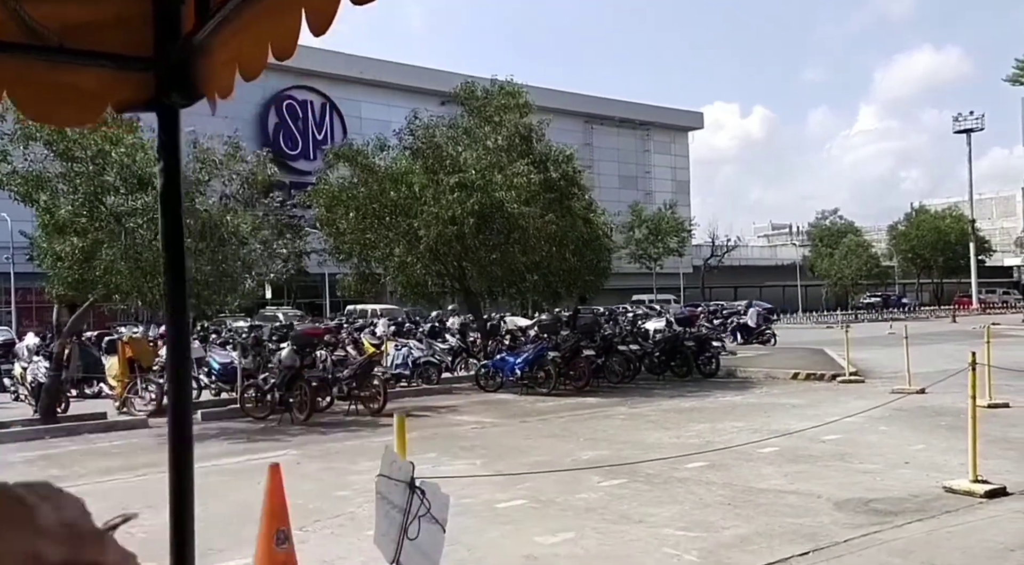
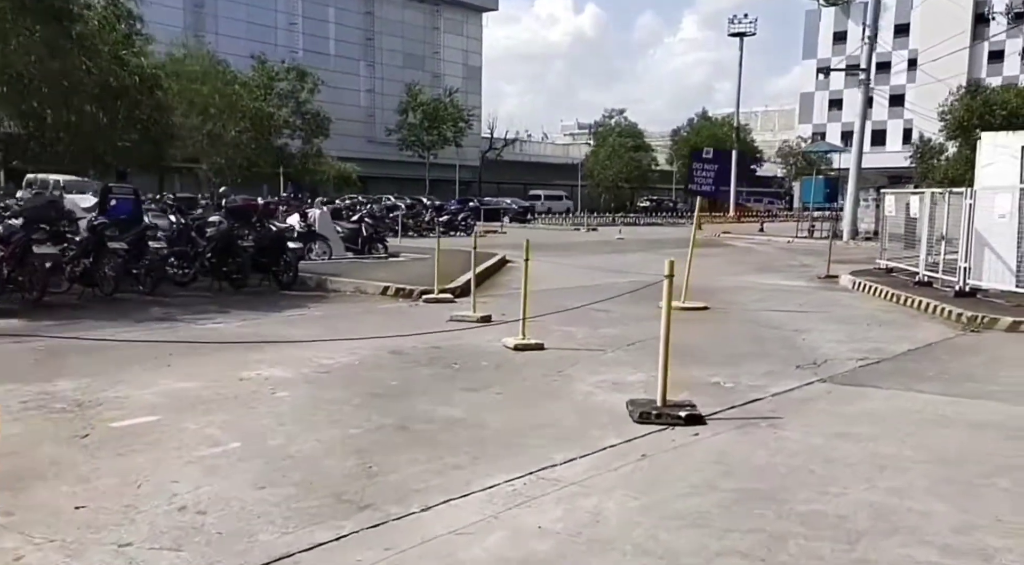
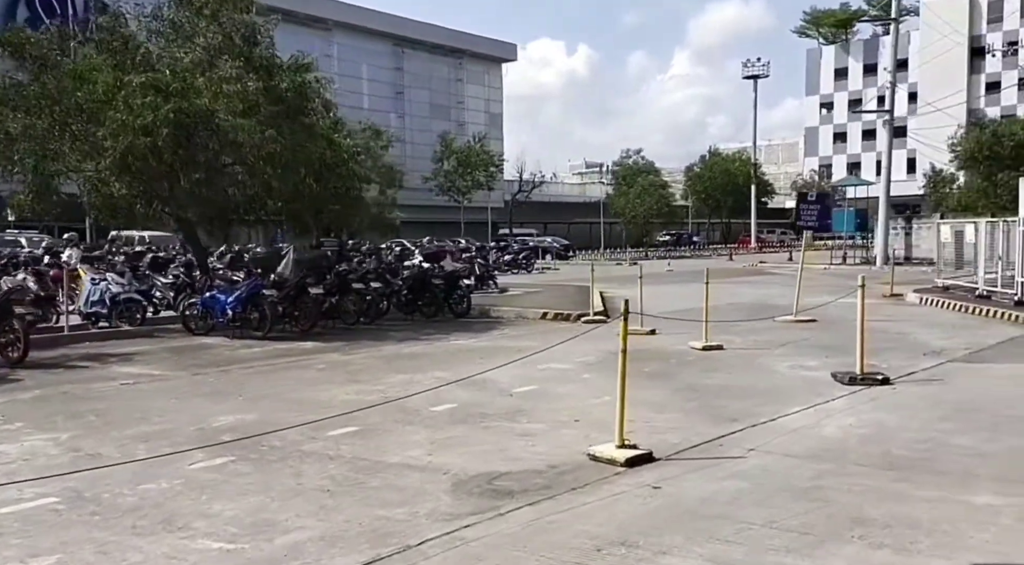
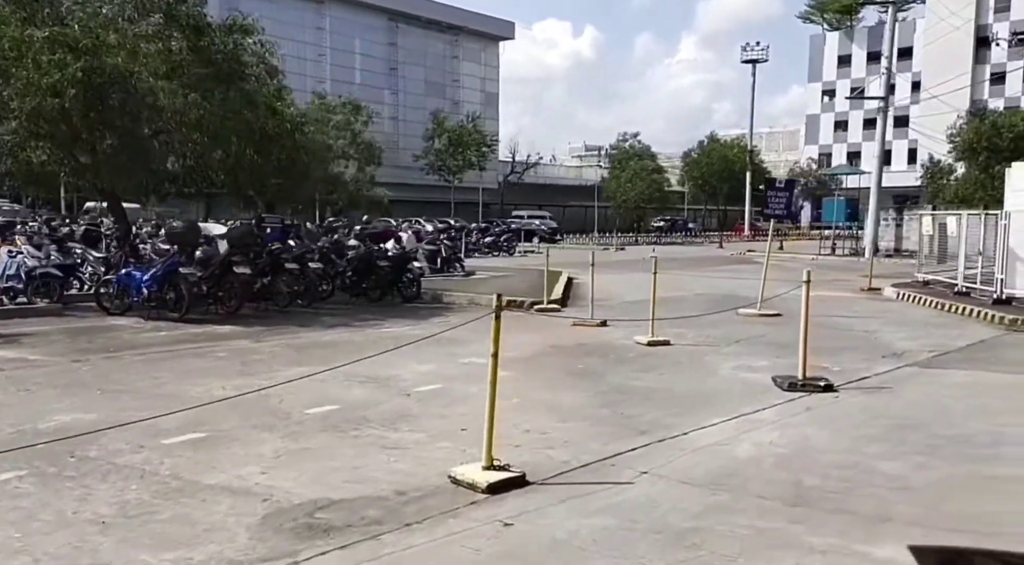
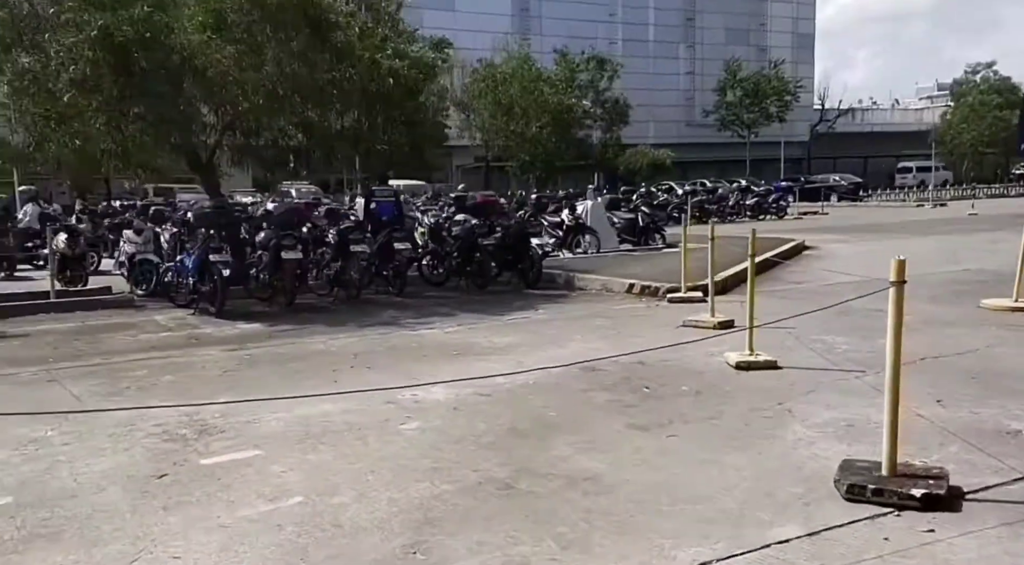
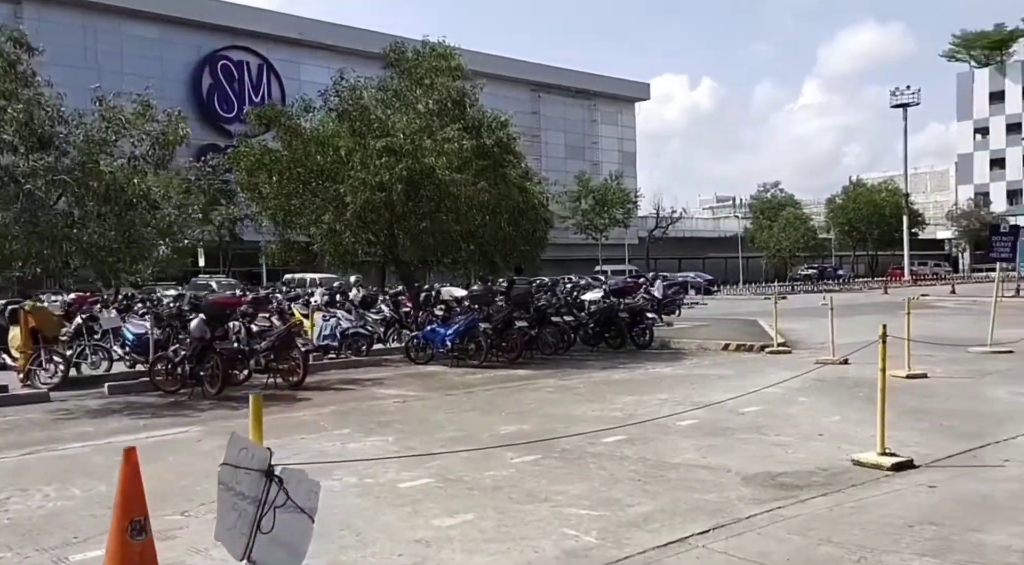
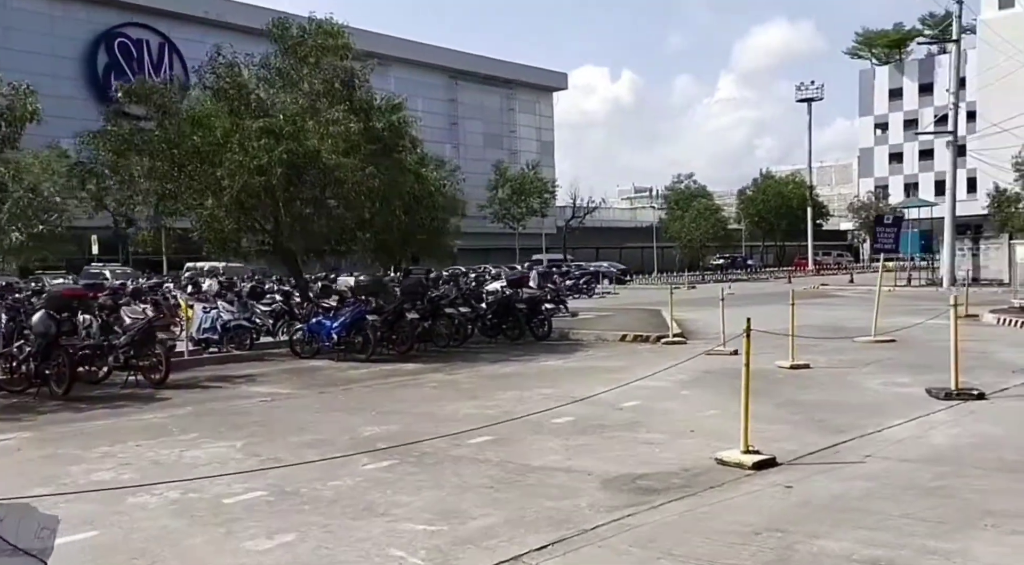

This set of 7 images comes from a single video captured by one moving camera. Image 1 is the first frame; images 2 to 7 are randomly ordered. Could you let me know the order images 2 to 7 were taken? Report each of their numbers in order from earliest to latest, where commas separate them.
6, 7, 3, 4, 2, 5
